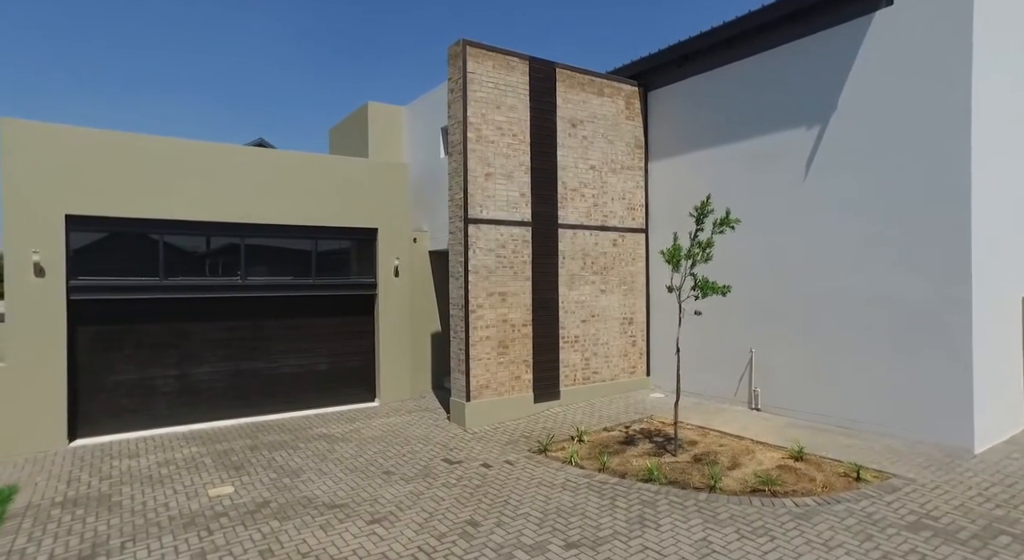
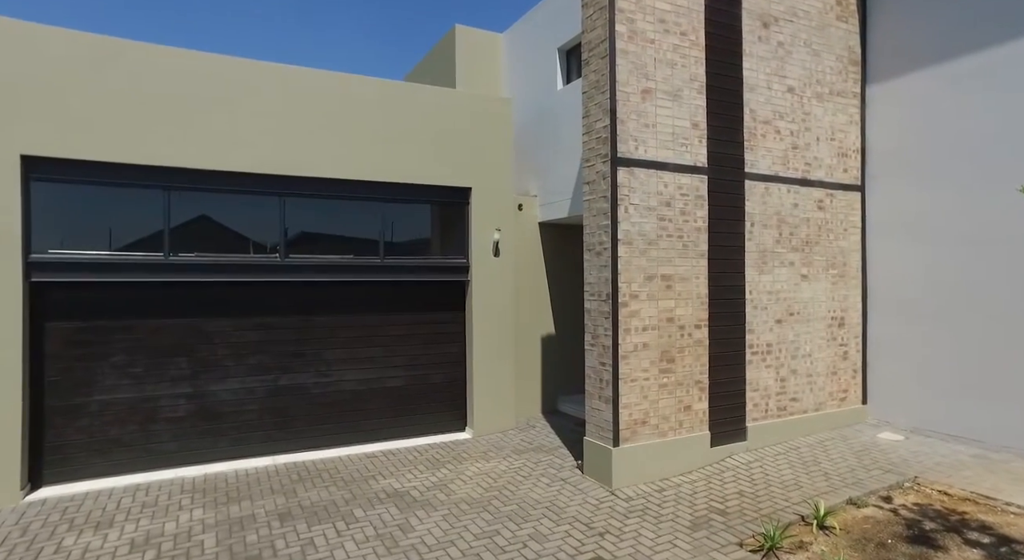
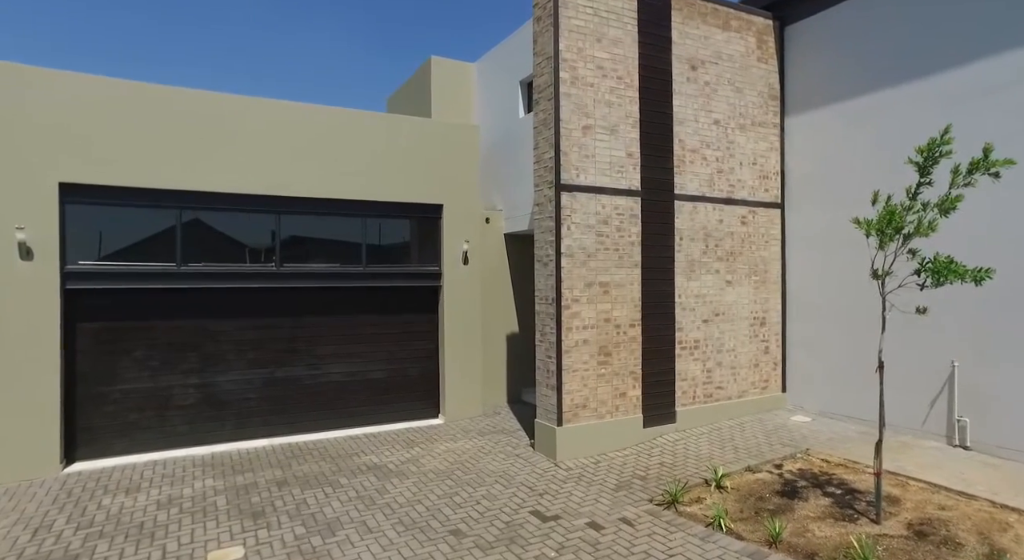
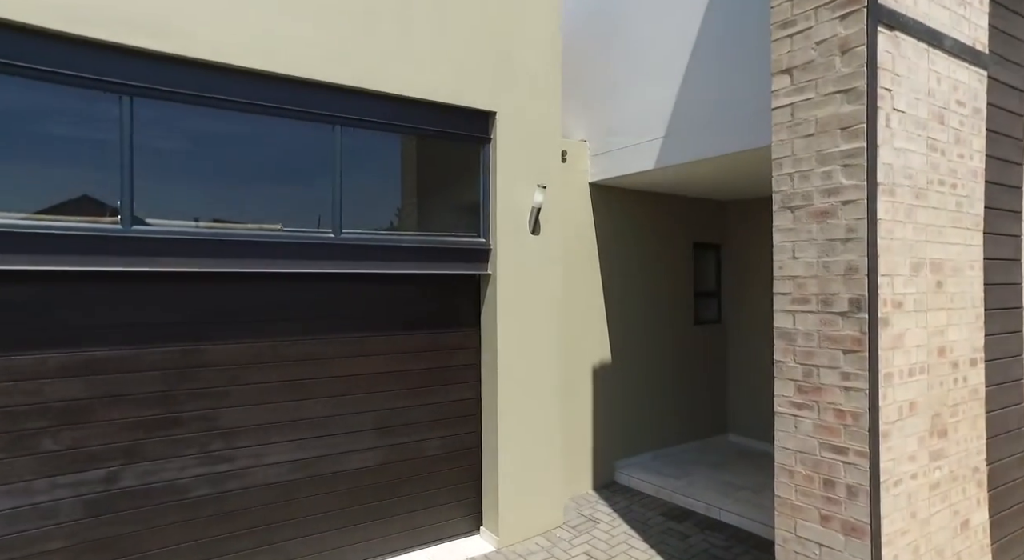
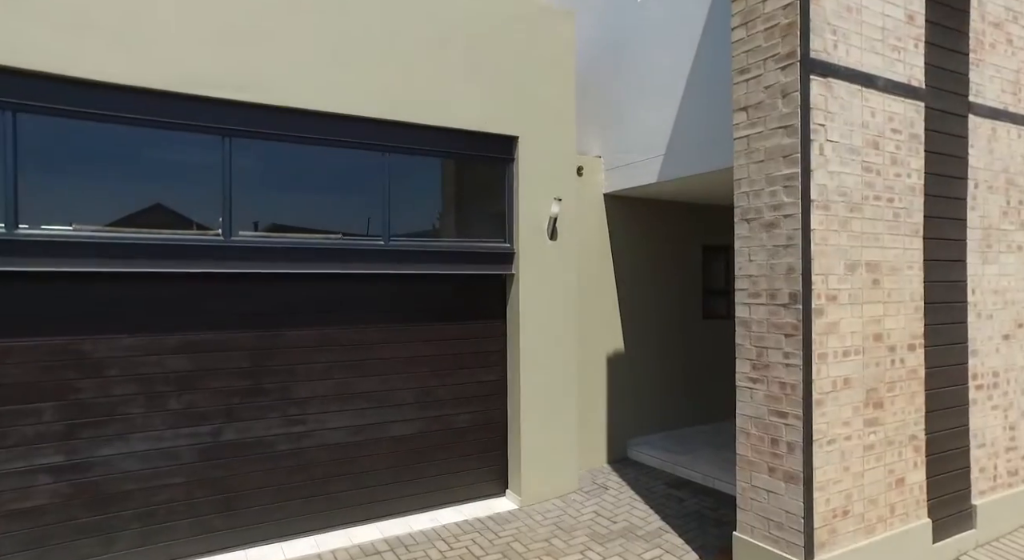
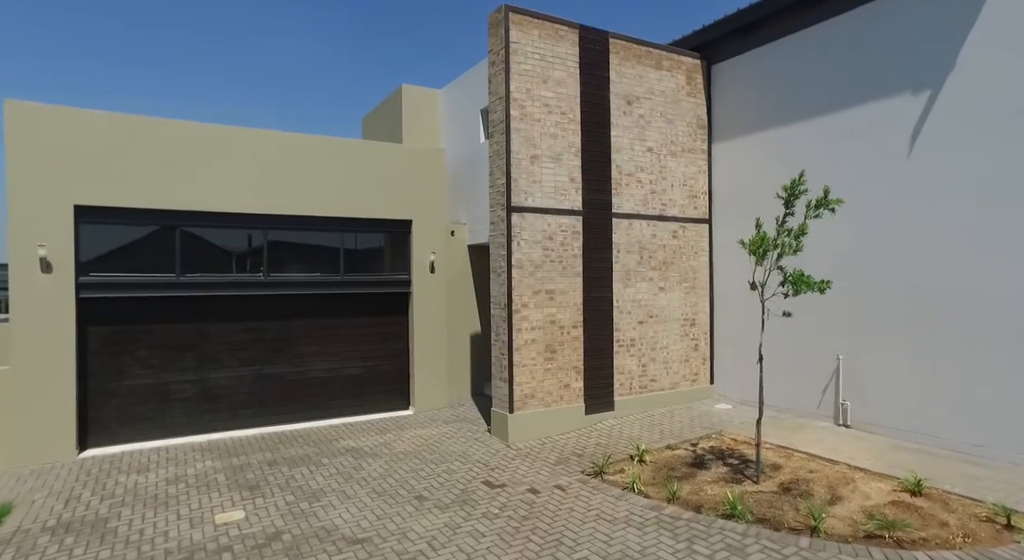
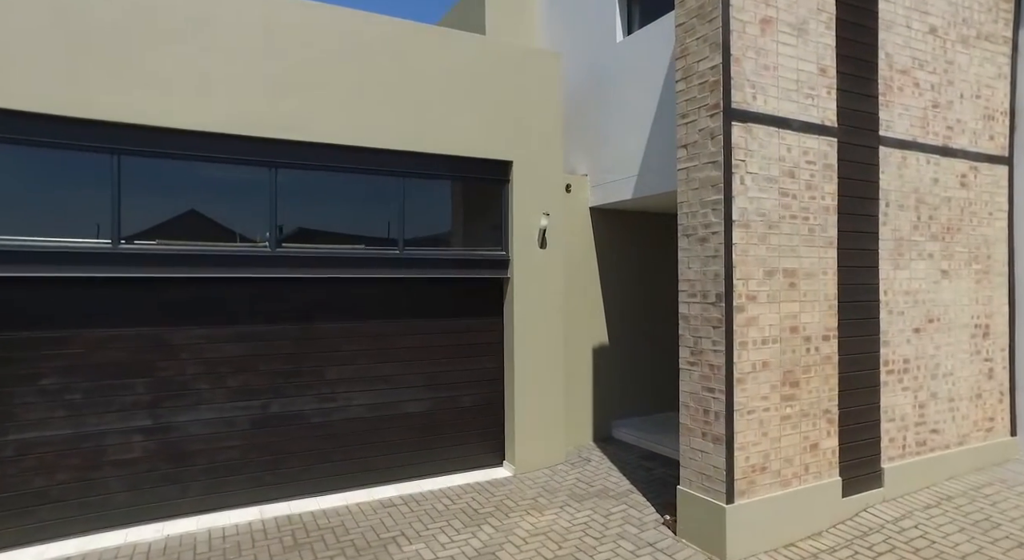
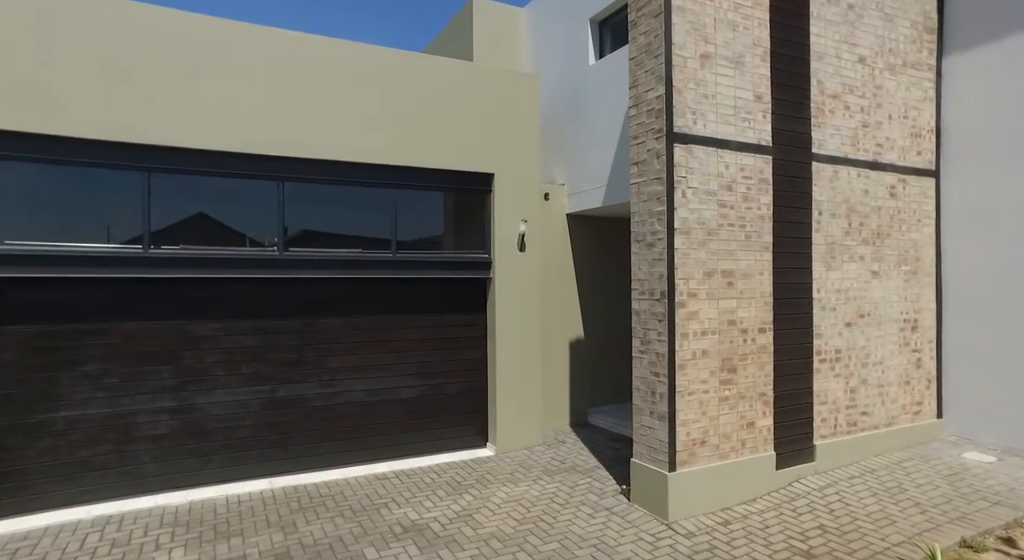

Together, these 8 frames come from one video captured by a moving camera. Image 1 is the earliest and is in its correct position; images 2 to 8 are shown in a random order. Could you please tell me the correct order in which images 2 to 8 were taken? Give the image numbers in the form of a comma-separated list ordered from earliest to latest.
6, 3, 2, 8, 7, 5, 4
